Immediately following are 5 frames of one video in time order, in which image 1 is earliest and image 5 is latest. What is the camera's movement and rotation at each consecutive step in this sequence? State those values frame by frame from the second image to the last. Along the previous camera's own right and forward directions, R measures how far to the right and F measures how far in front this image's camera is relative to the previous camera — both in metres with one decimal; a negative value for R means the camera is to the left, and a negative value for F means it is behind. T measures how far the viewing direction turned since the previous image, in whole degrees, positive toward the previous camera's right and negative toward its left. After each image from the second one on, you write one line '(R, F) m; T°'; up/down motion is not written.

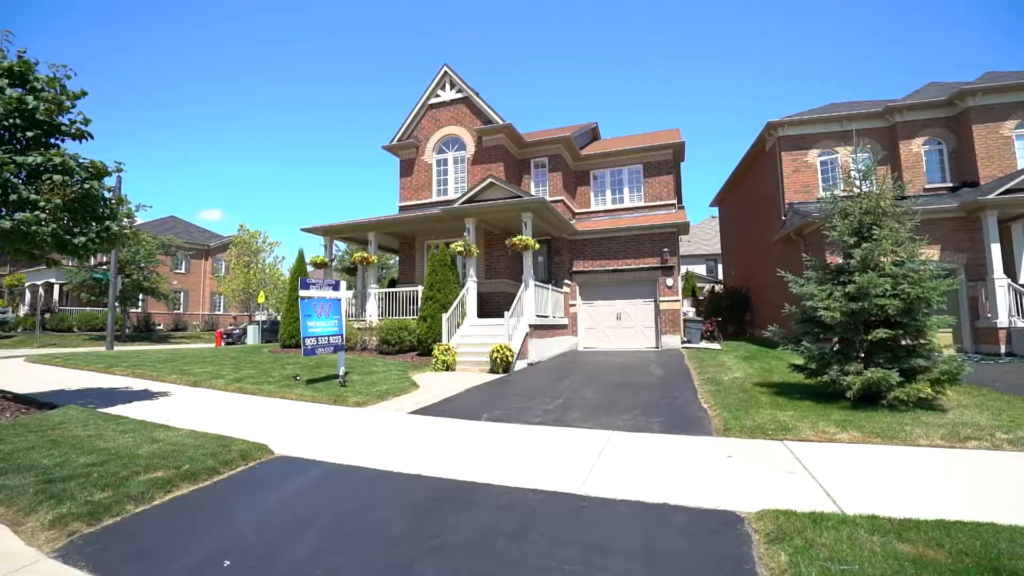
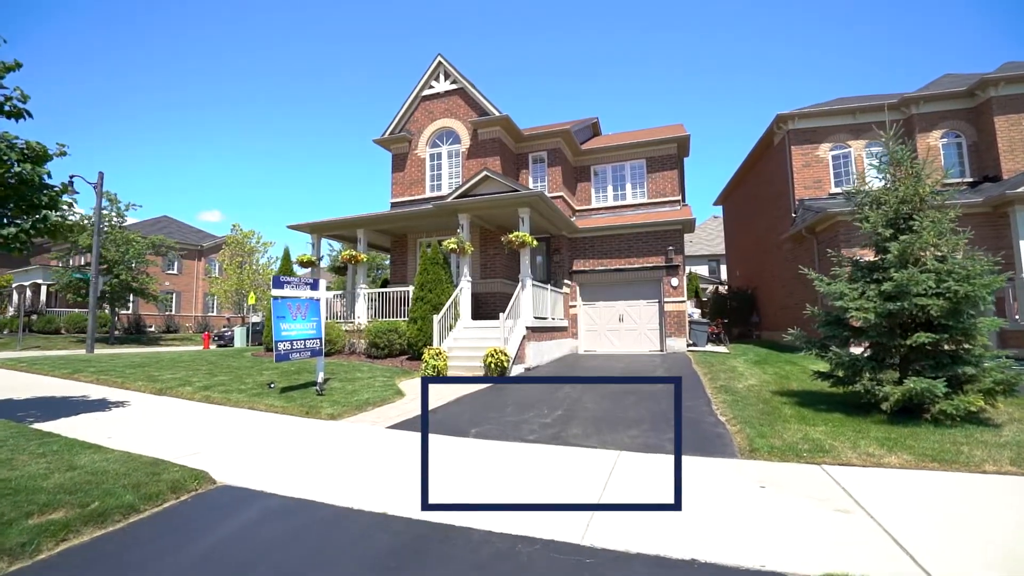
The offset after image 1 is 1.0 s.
(+0.1, +0.8) m; 0°
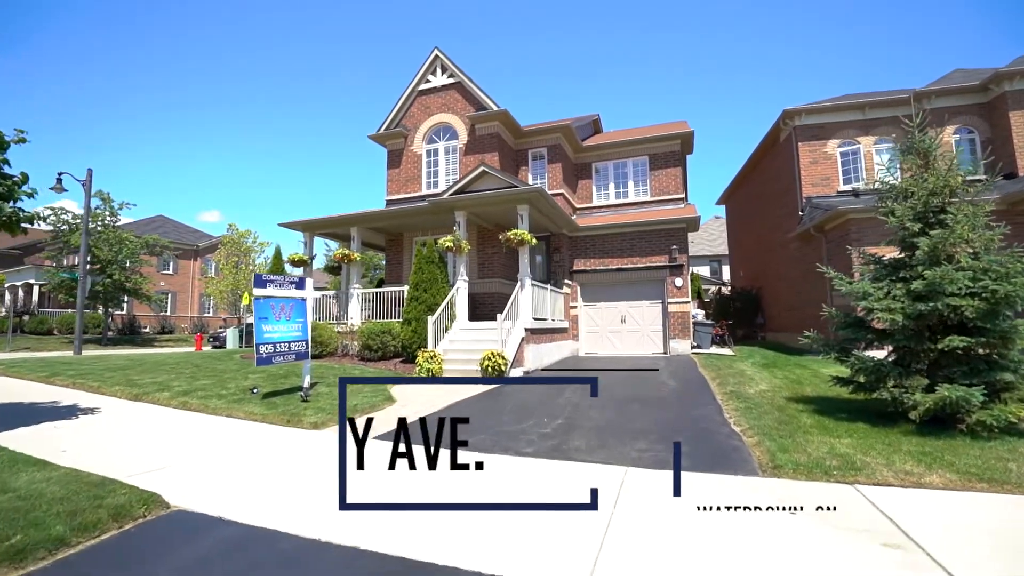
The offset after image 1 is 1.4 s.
(0.0, +0.5) m; 0°
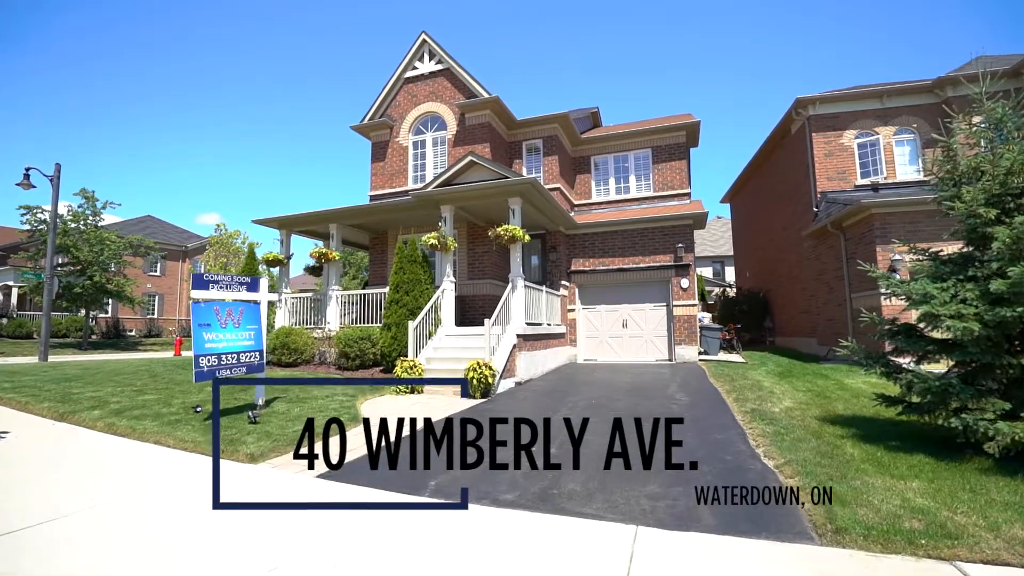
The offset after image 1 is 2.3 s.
(+0.2, +1.1) m; 0°
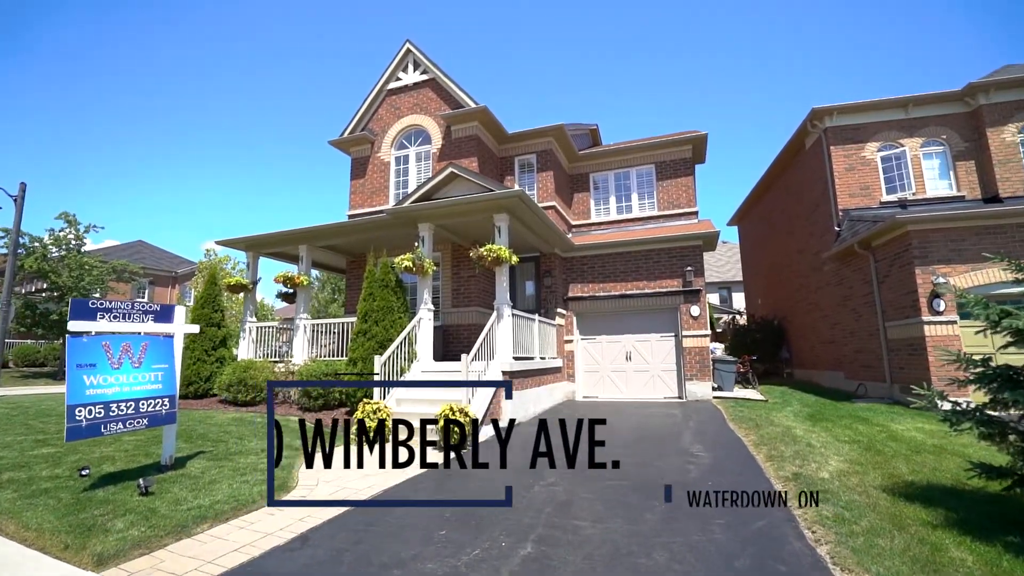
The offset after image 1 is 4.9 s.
(+0.3, +1.4) m; 0°
